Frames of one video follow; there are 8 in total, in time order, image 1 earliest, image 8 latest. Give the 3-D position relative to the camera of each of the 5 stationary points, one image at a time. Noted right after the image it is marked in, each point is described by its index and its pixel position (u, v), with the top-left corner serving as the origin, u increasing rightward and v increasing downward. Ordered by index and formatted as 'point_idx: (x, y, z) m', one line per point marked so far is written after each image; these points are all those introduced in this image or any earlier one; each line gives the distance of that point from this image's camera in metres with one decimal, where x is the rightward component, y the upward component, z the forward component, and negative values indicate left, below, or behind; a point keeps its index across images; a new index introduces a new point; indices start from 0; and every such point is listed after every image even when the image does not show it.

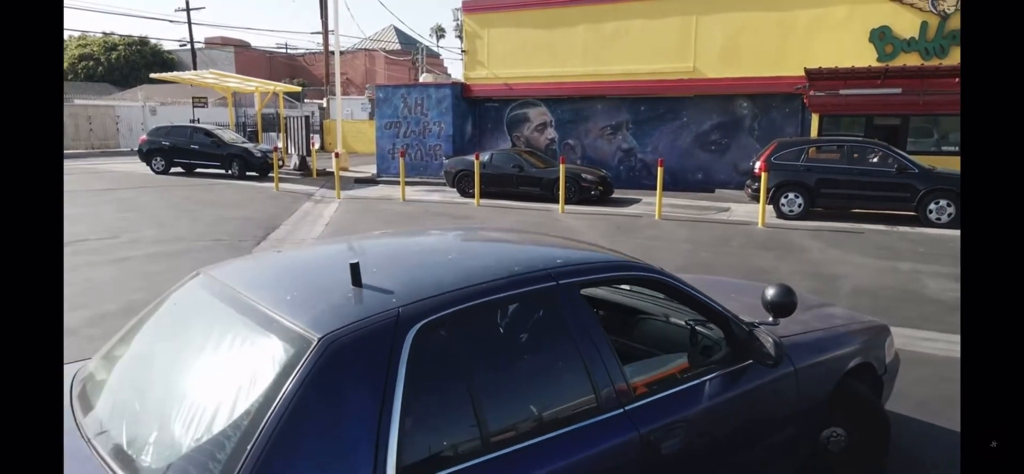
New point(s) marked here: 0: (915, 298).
0: (+4.4, -0.7, +7.3) m
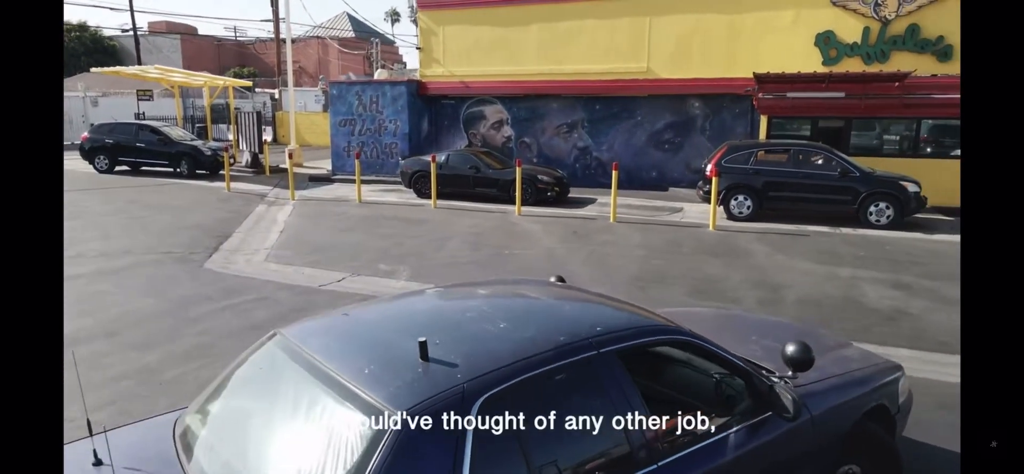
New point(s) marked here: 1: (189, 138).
0: (+3.9, -0.8, +7.6) m
1: (-9.4, +2.9, +19.5) m
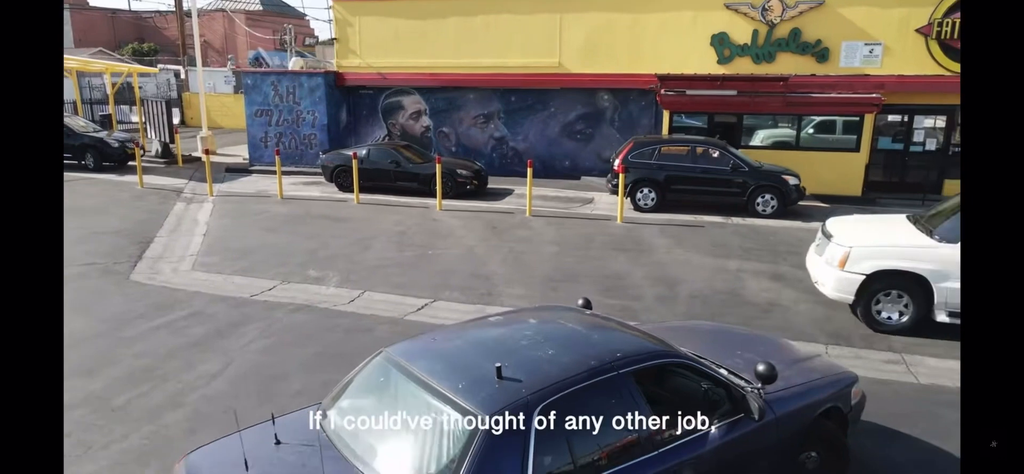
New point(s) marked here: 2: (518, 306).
0: (+3.0, -0.8, +8.8) m
1: (-11.8, +3.0, +18.8) m
2: (+0.1, -0.9, +8.6) m
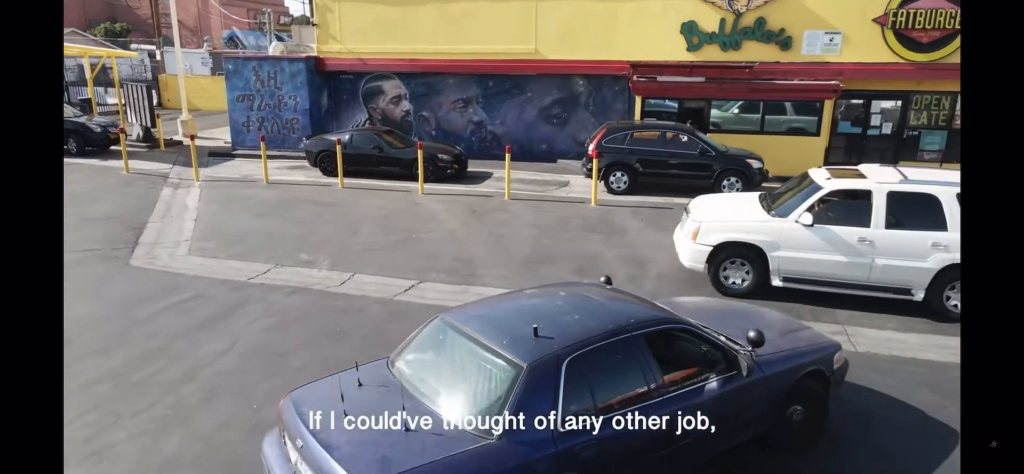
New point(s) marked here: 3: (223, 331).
0: (+2.7, -0.6, +9.5) m
1: (-12.4, +3.5, +19.0) m
2: (-0.2, -0.7, +9.3) m
3: (-3.2, -1.1, +7.5) m
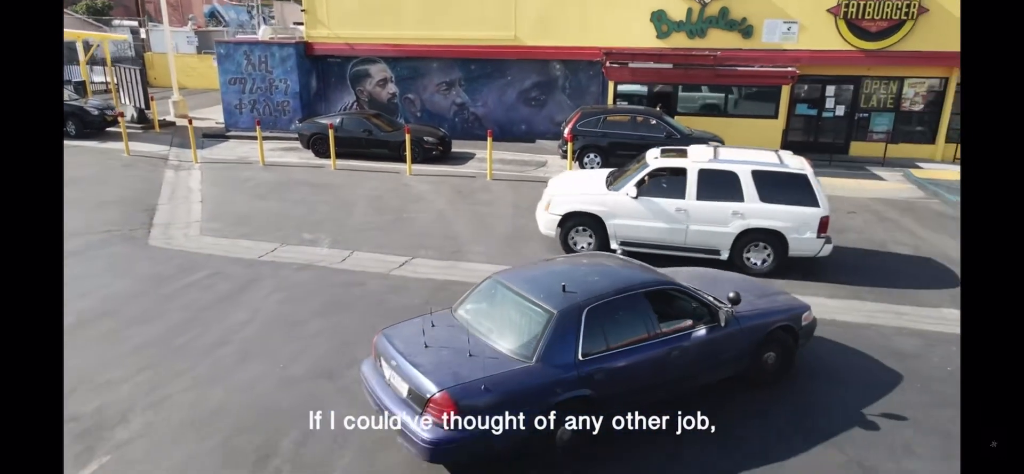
0: (+2.4, -0.3, +10.8) m
1: (-13.0, +4.1, +19.7) m
2: (-0.5, -0.4, +10.5) m
3: (-3.5, -0.9, +8.7) m
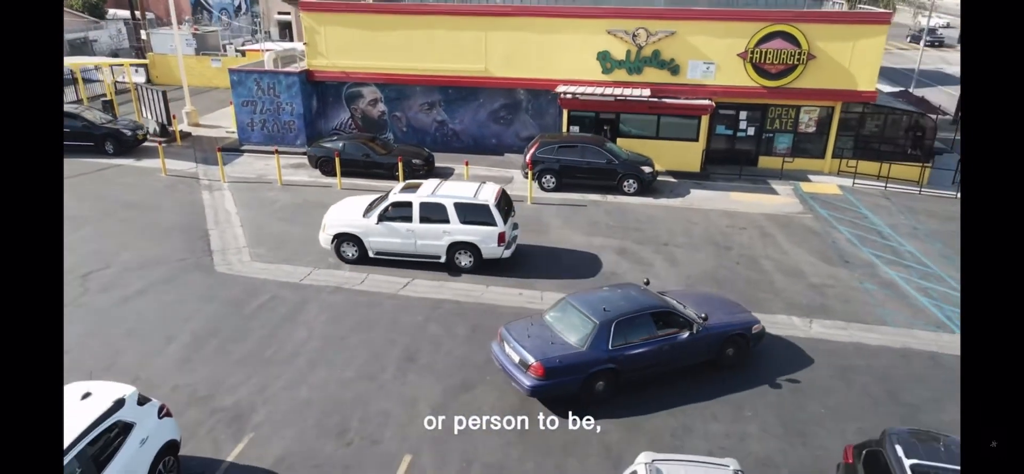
0: (+1.8, -0.8, +15.0) m
1: (-13.9, +4.1, +22.9) m
2: (-1.1, -0.9, +14.5) m
3: (-4.0, -1.6, +12.7) m
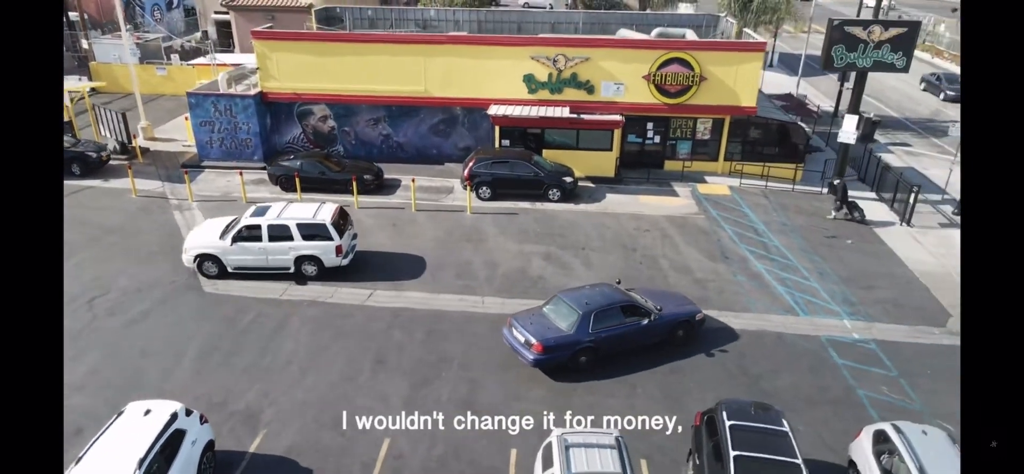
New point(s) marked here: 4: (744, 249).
0: (+0.3, -1.1, +18.2) m
1: (-16.2, +3.6, +24.5) m
2: (-2.5, -1.4, +17.6) m
3: (-5.2, -2.3, +15.5) m
4: (+6.9, -0.4, +19.9) m
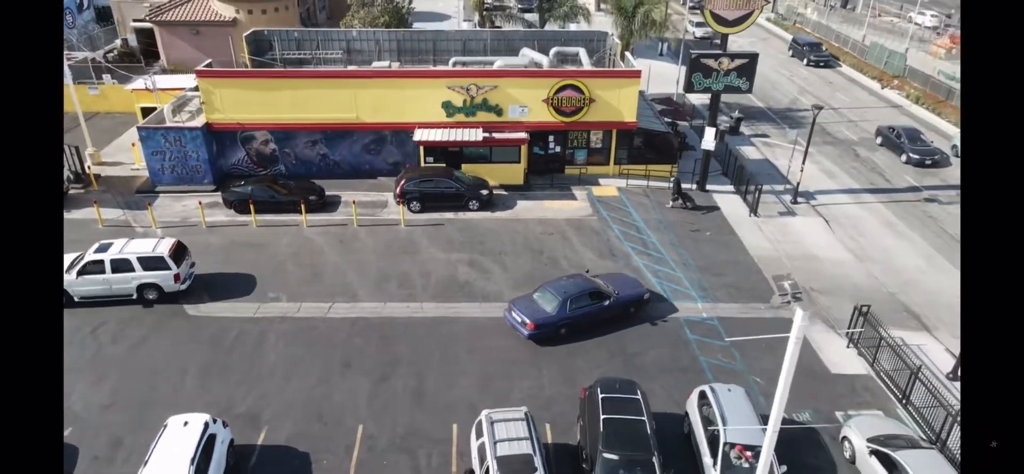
0: (-2.0, -1.5, +22.7) m
1: (-19.4, +2.5, +26.7) m
2: (-4.7, -2.1, +21.8) m
3: (-7.1, -3.2, +19.4) m
4: (+4.3, -0.3, +25.1) m
